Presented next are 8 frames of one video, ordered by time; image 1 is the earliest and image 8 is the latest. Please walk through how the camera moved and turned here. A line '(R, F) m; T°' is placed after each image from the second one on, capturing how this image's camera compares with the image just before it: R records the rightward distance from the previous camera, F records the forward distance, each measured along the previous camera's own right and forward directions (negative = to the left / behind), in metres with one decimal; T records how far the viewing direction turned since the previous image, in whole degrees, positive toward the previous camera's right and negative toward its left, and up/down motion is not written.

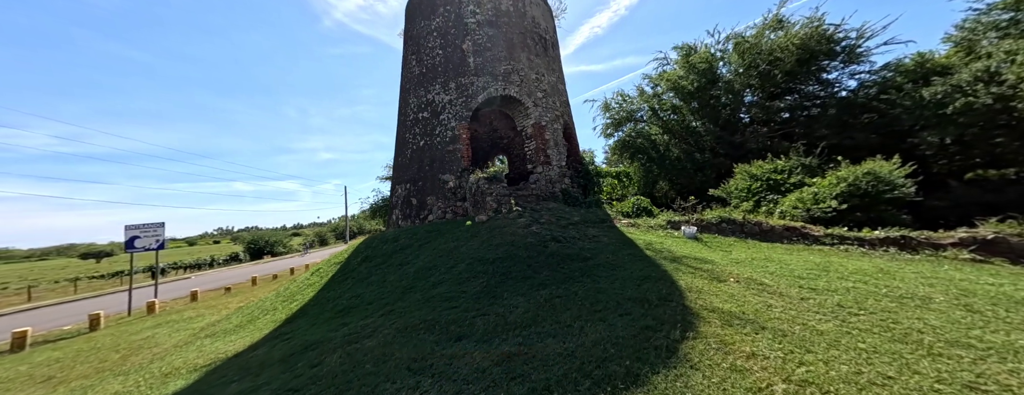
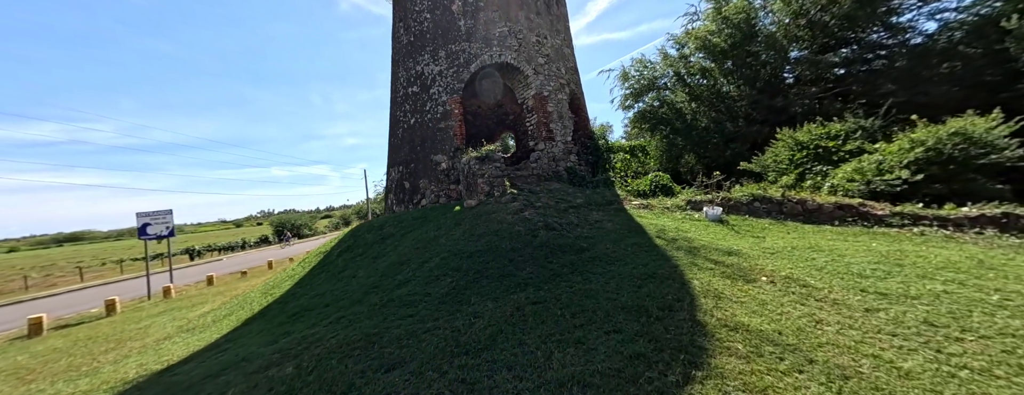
(+0.7, +0.9) m; -4°
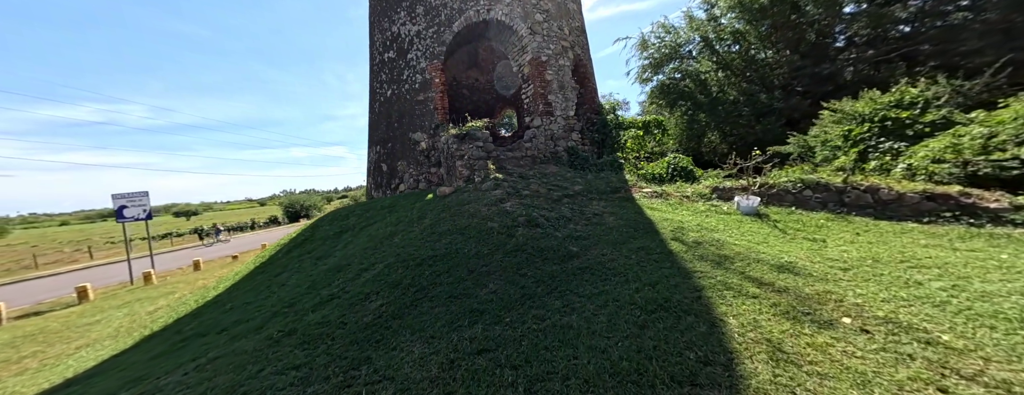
(+0.6, +1.2) m; -3°
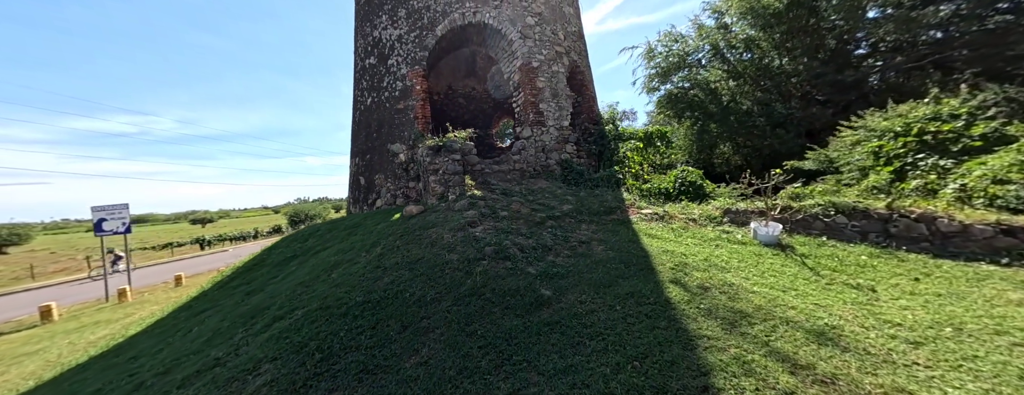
(+0.5, +0.7) m; -2°
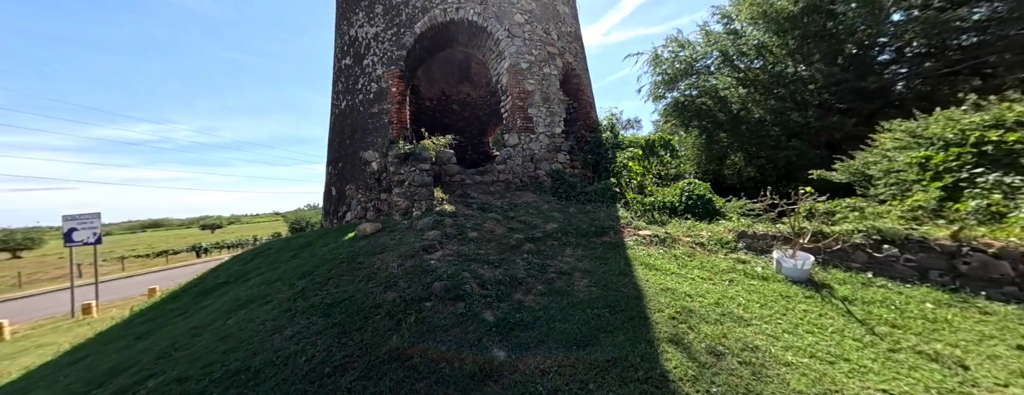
(+0.5, +0.7) m; -1°
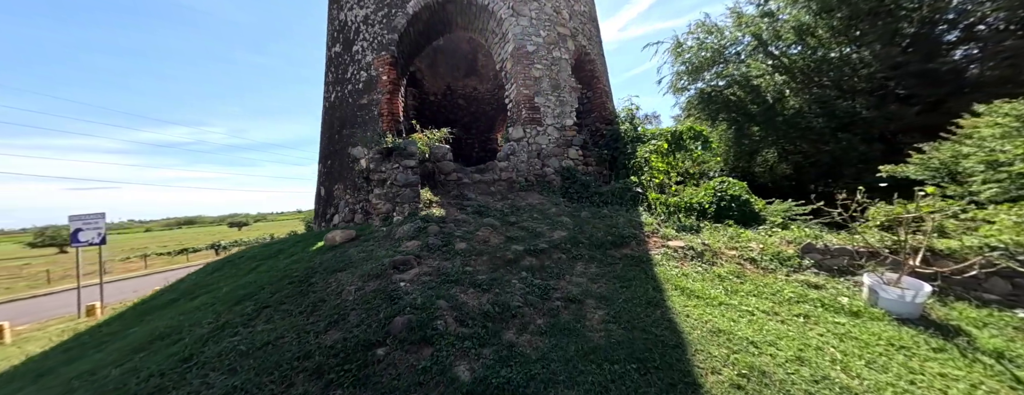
(+0.2, +0.8) m; -3°
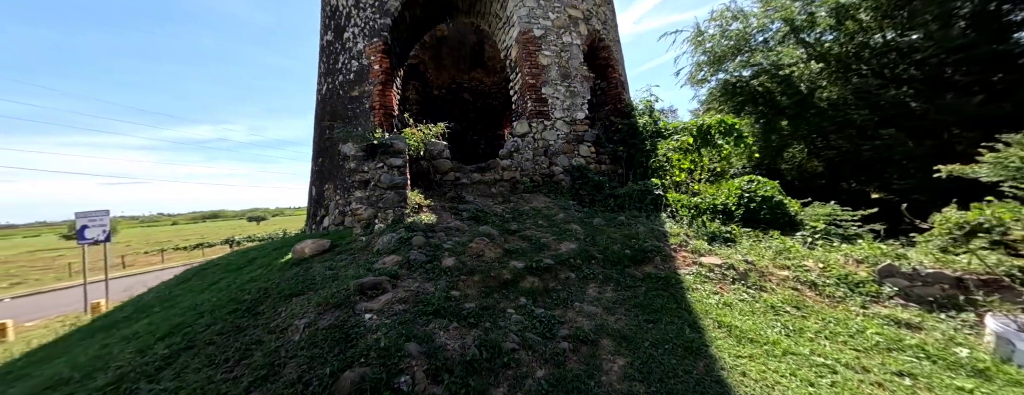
(+0.1, +0.6) m; -2°
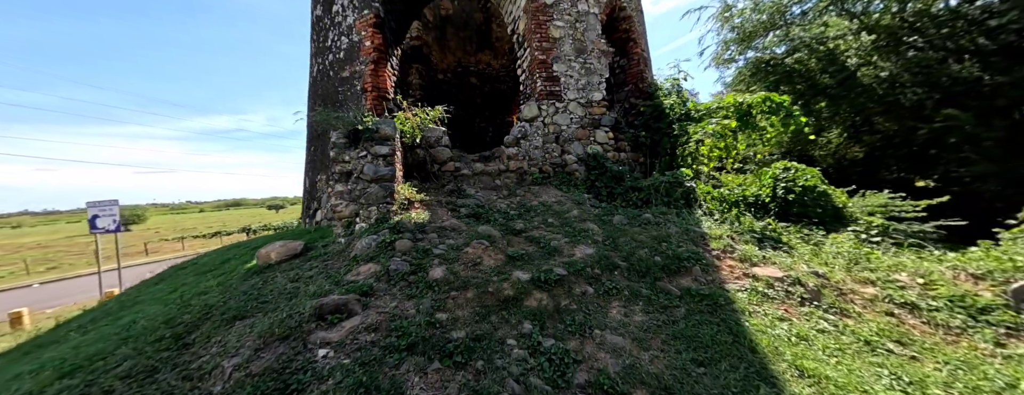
(+0.1, +0.6) m; -2°
